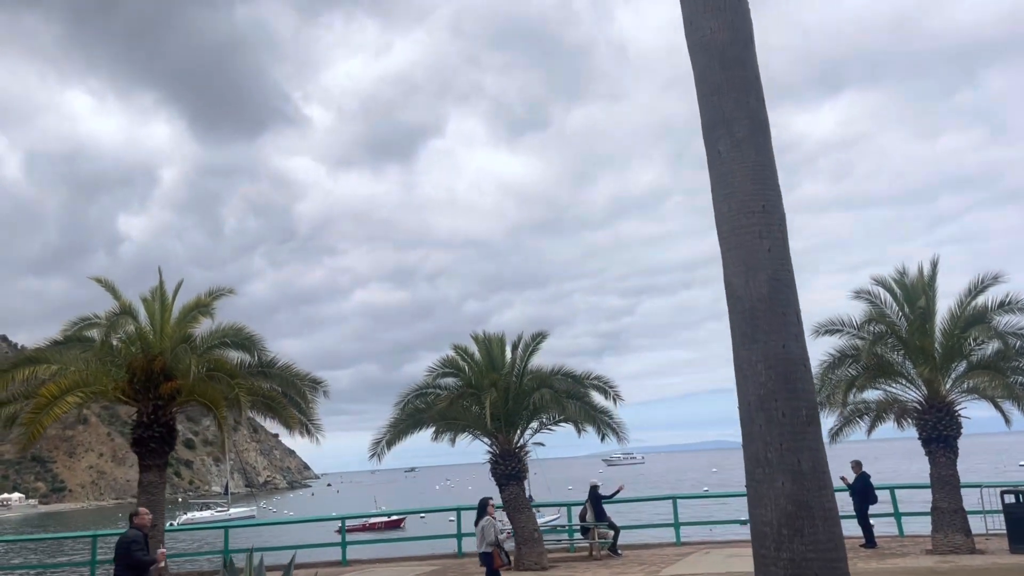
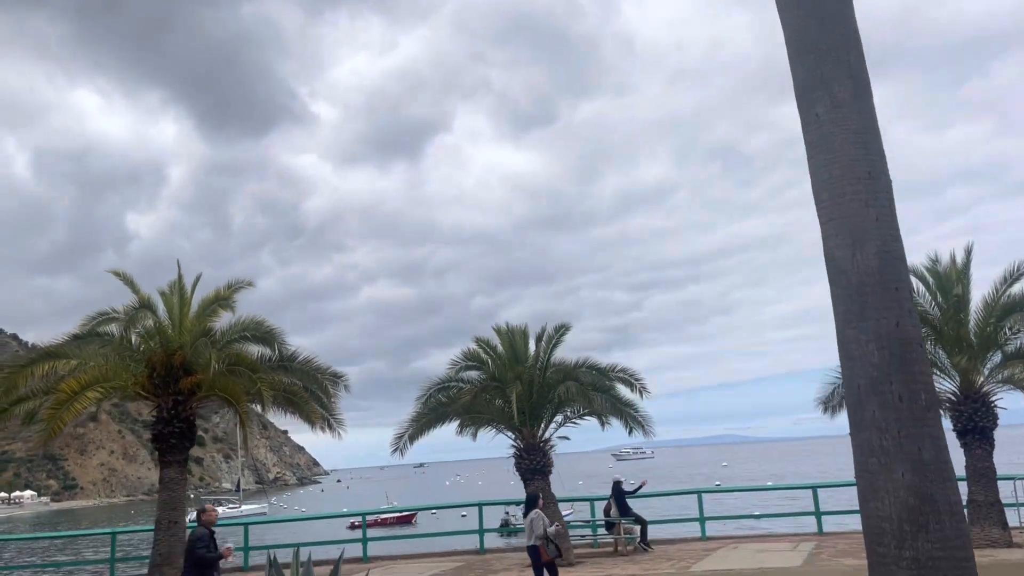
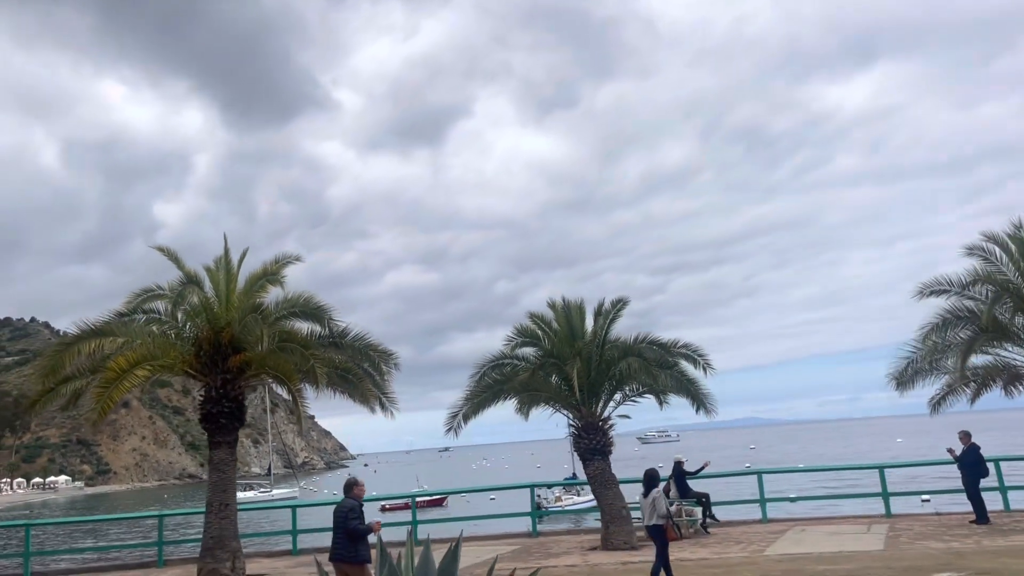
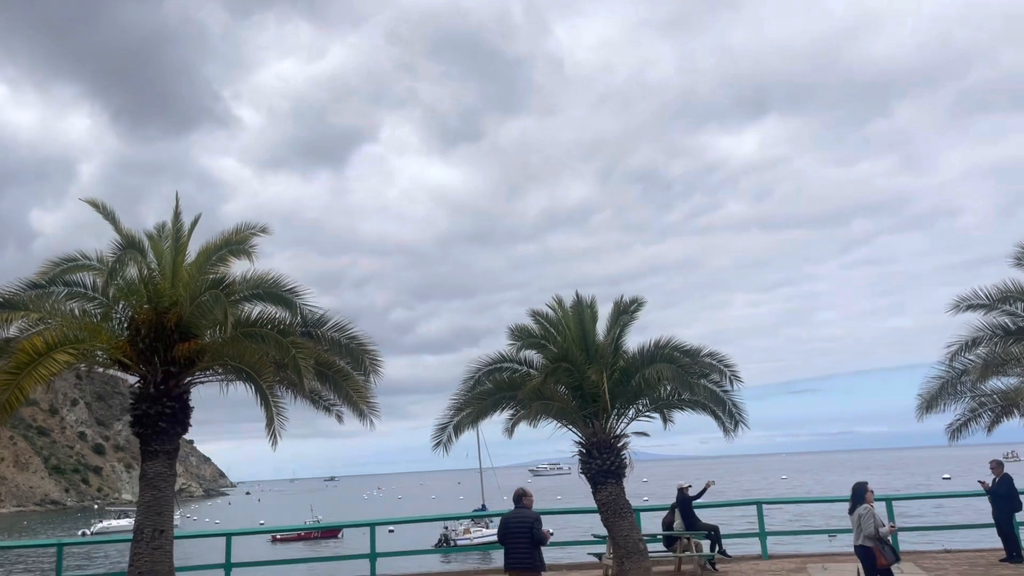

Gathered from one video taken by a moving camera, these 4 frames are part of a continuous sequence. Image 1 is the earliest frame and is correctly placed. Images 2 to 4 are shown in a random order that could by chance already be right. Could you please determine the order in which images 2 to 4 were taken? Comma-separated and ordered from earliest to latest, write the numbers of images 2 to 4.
2, 3, 4
